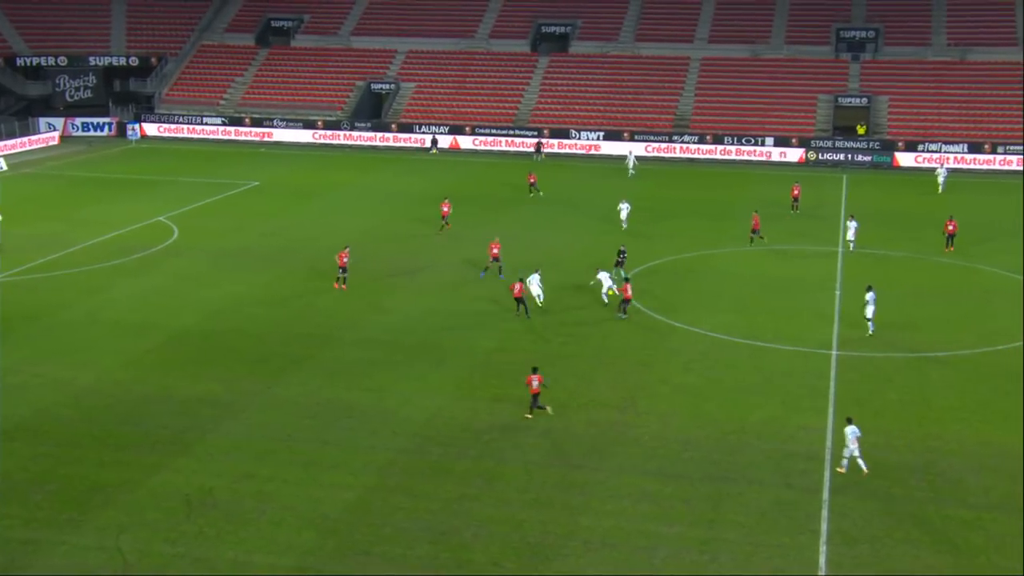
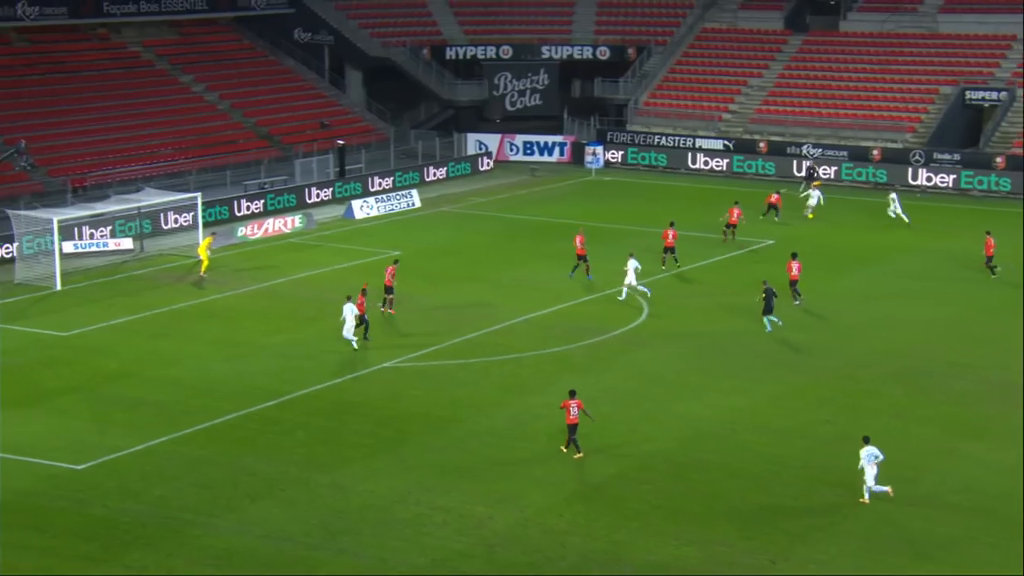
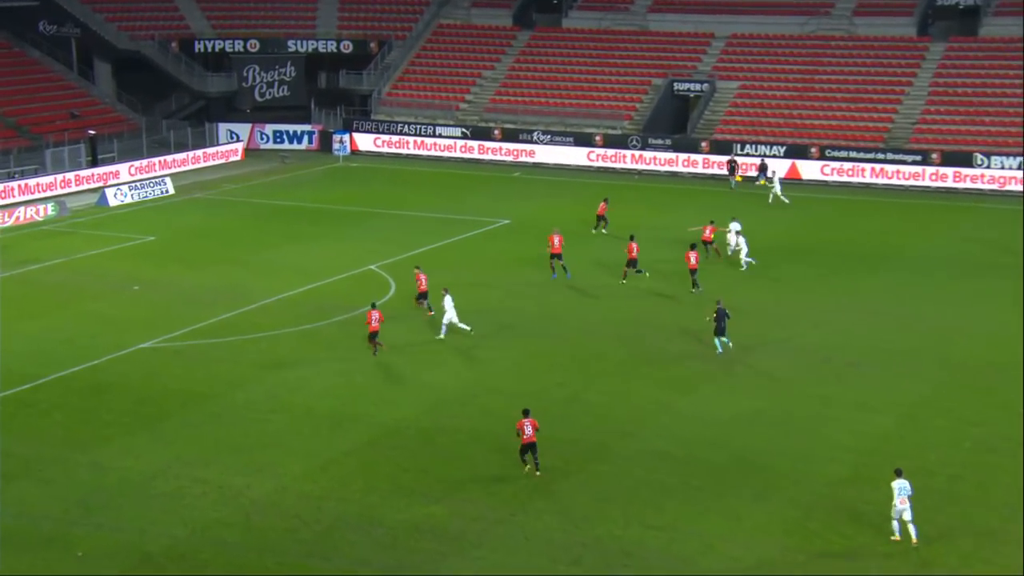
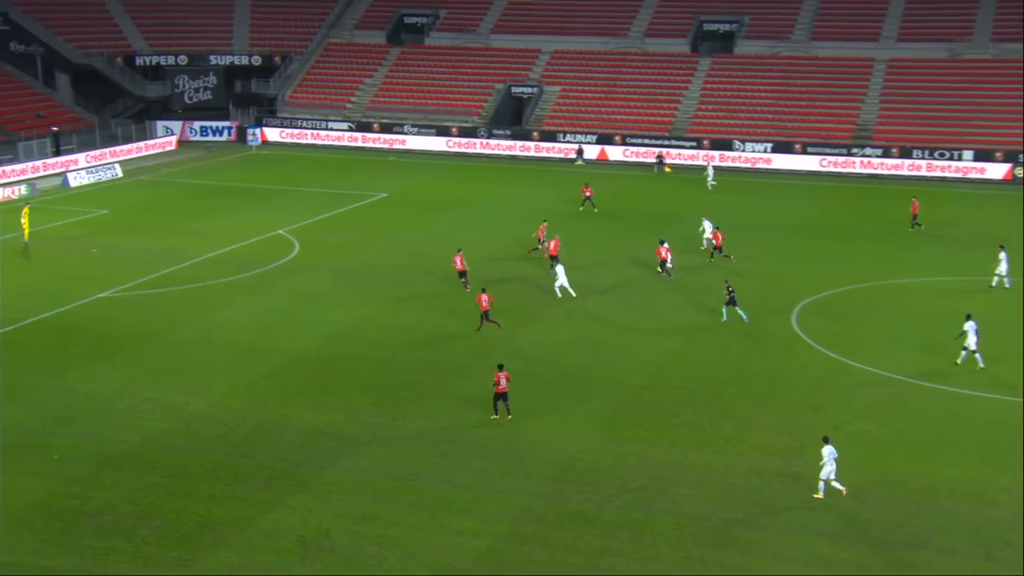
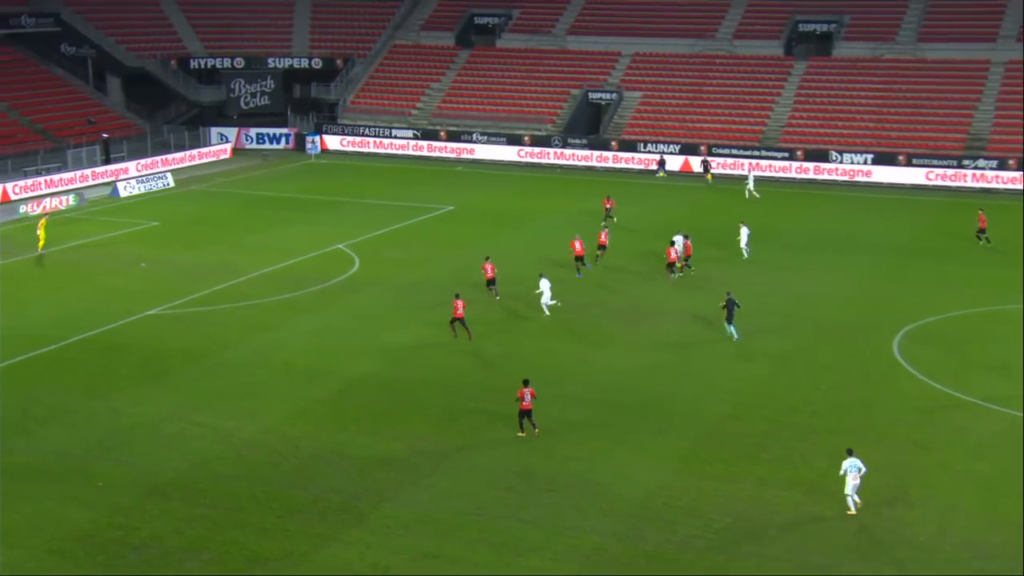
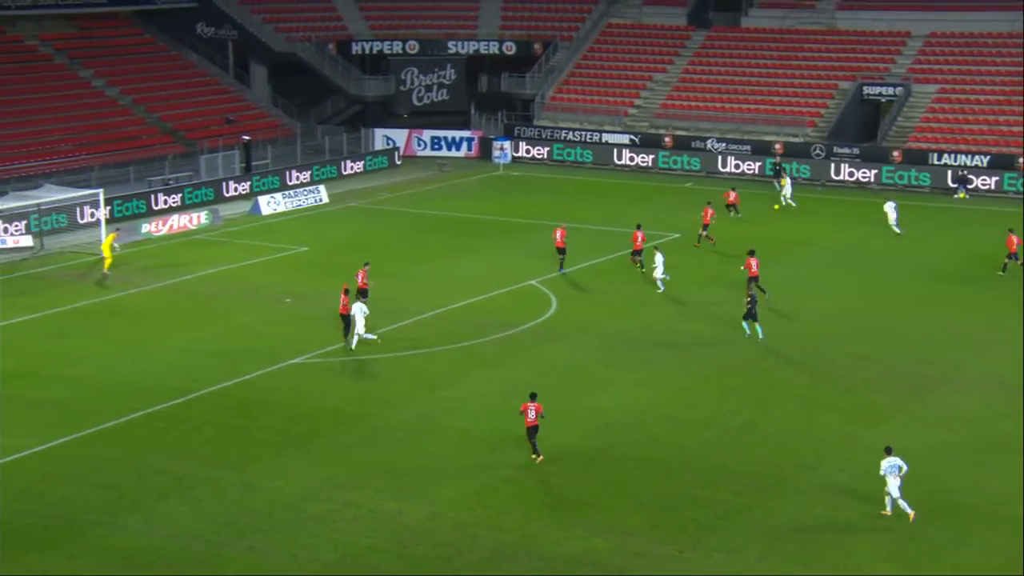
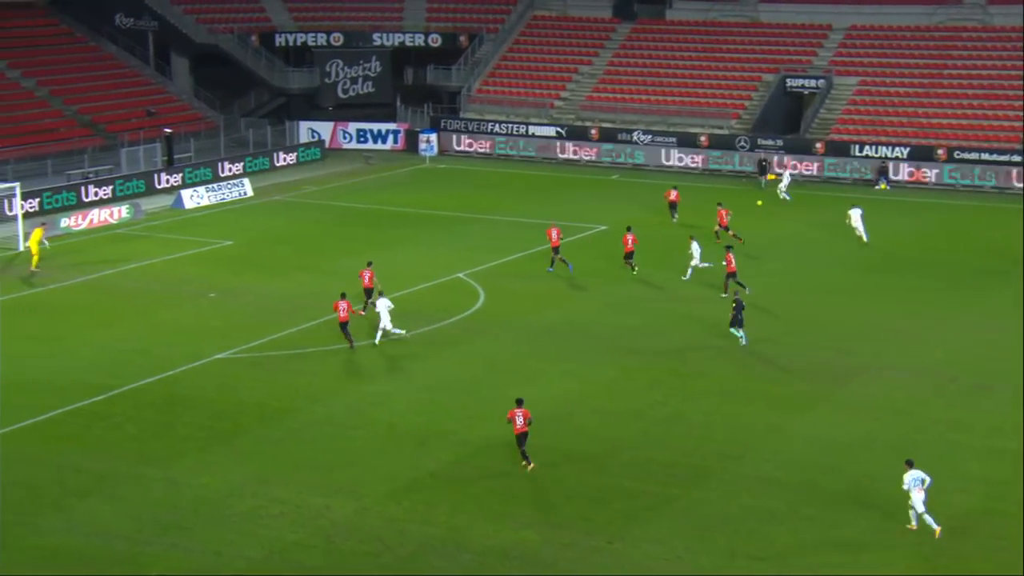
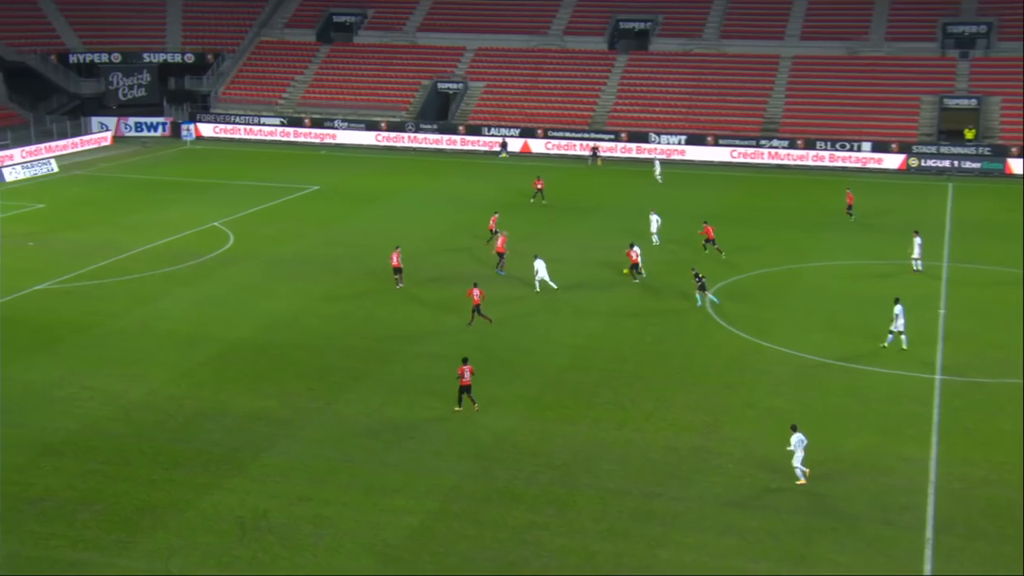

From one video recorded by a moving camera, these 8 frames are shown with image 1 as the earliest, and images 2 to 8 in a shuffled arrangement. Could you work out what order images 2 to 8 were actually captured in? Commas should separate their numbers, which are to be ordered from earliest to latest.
8, 4, 5, 3, 7, 6, 2
